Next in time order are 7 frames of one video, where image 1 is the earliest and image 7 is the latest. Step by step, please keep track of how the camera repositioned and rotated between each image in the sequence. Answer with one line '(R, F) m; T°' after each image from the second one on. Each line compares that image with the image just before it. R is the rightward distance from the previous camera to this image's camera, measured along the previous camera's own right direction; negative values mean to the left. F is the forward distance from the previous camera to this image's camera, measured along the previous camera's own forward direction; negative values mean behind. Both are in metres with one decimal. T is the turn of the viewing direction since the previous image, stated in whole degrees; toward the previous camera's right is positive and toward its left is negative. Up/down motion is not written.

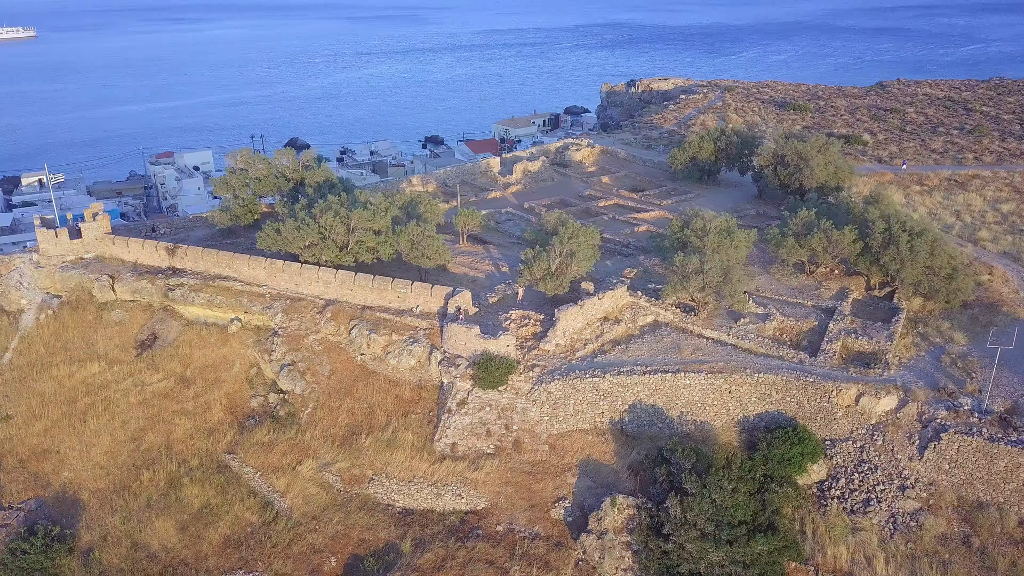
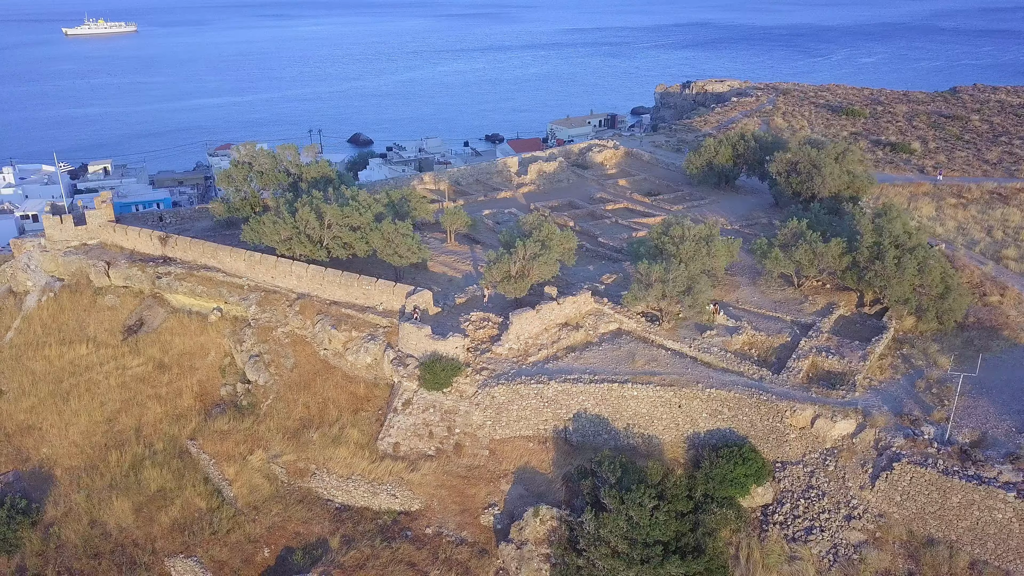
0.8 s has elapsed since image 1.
(+2.4, +0.3) m; -6°
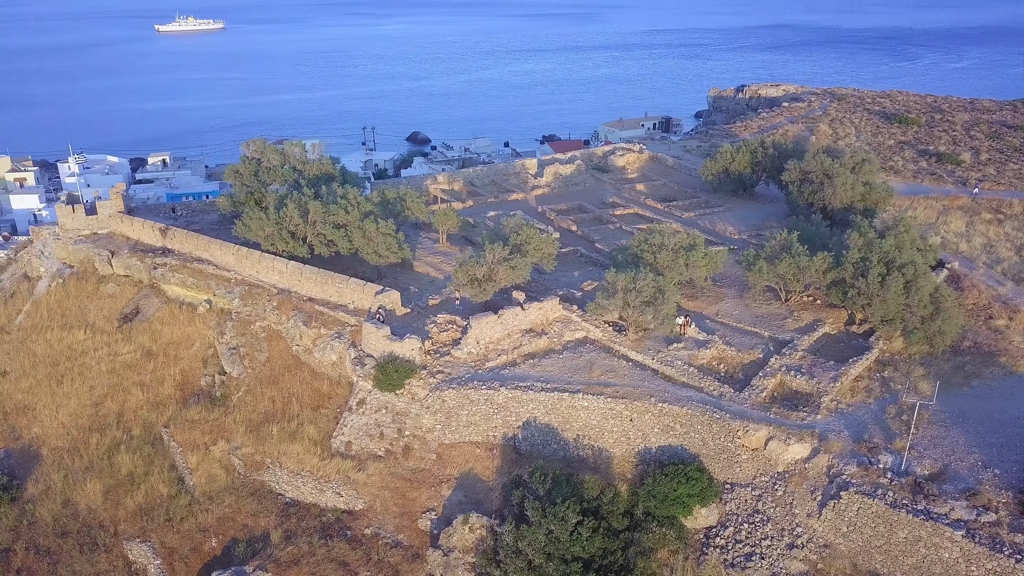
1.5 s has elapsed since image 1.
(+2.1, +0.3) m; -5°
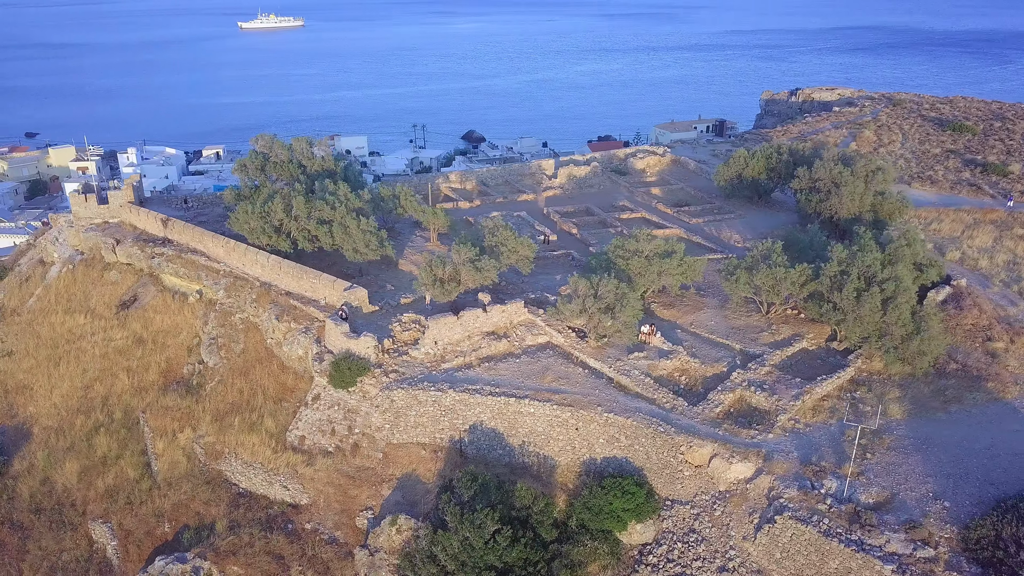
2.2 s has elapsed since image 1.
(+2.1, +0.3) m; -5°
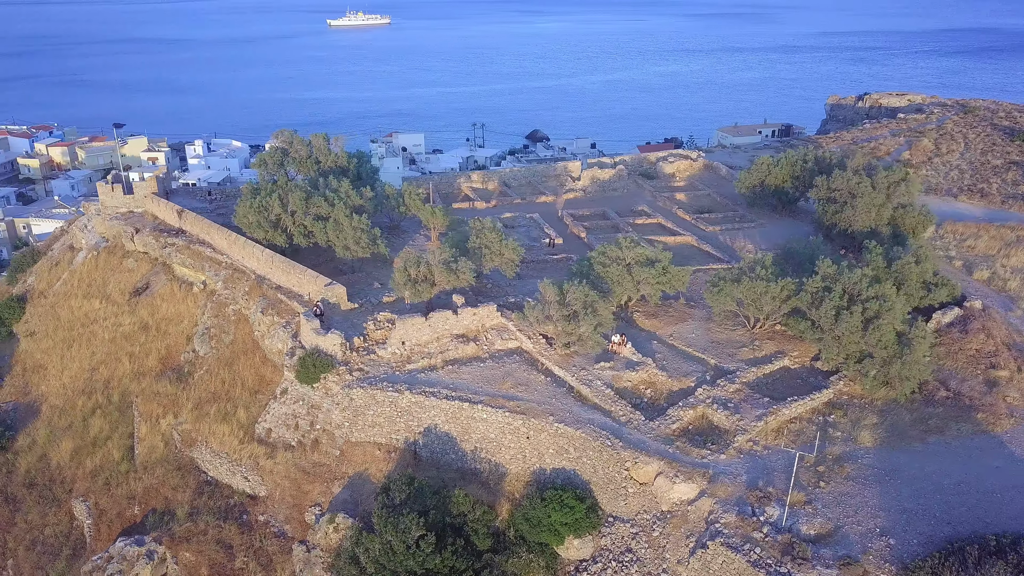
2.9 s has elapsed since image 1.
(+2.1, +0.3) m; -6°
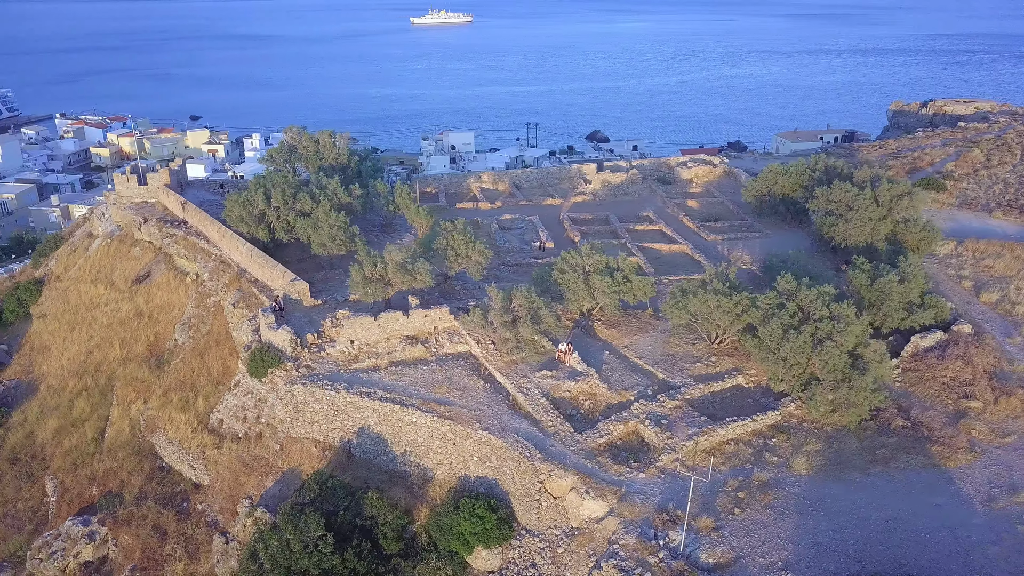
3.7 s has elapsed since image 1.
(+2.4, +0.3) m; -6°
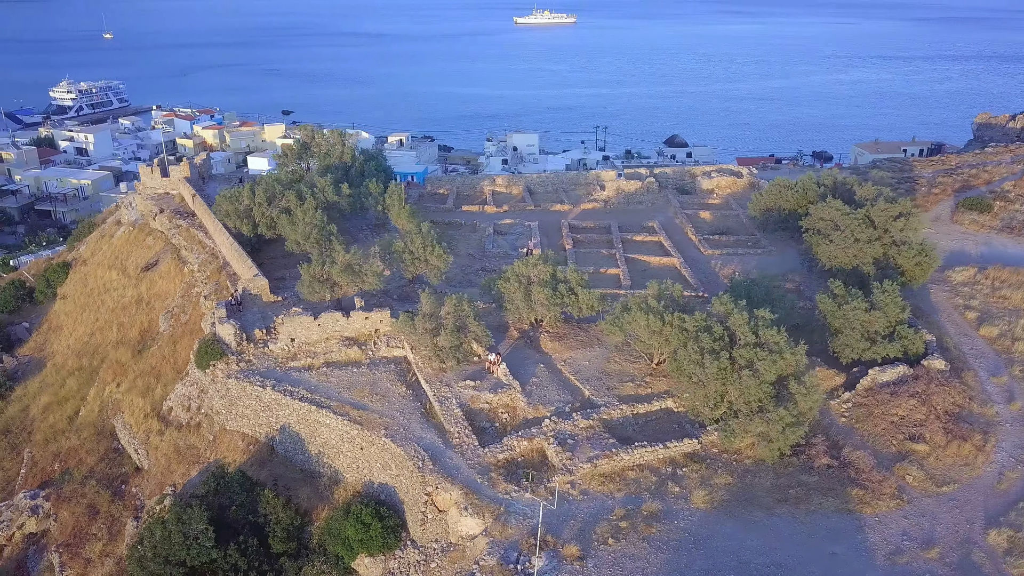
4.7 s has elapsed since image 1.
(+3.0, +0.4) m; -7°
